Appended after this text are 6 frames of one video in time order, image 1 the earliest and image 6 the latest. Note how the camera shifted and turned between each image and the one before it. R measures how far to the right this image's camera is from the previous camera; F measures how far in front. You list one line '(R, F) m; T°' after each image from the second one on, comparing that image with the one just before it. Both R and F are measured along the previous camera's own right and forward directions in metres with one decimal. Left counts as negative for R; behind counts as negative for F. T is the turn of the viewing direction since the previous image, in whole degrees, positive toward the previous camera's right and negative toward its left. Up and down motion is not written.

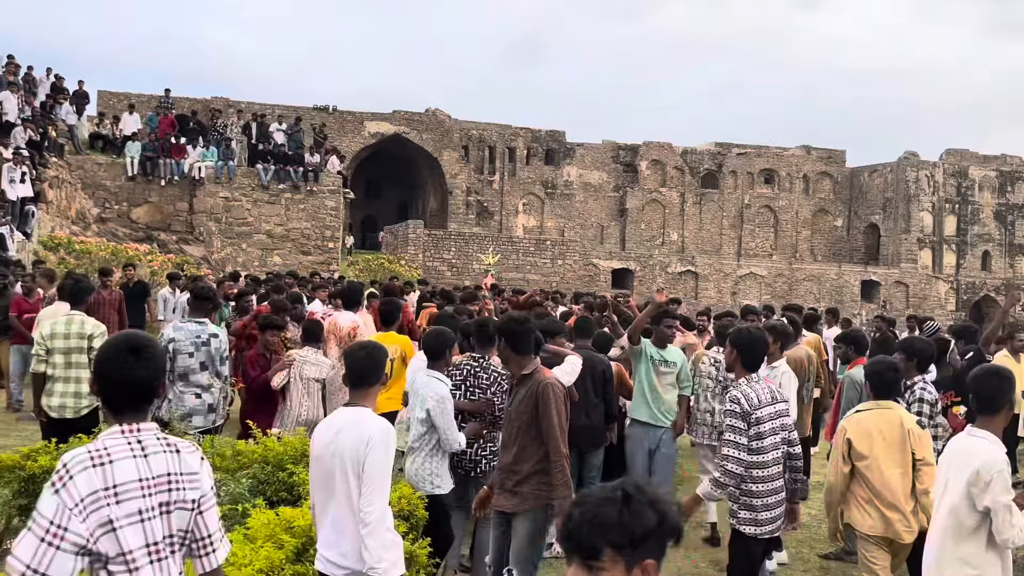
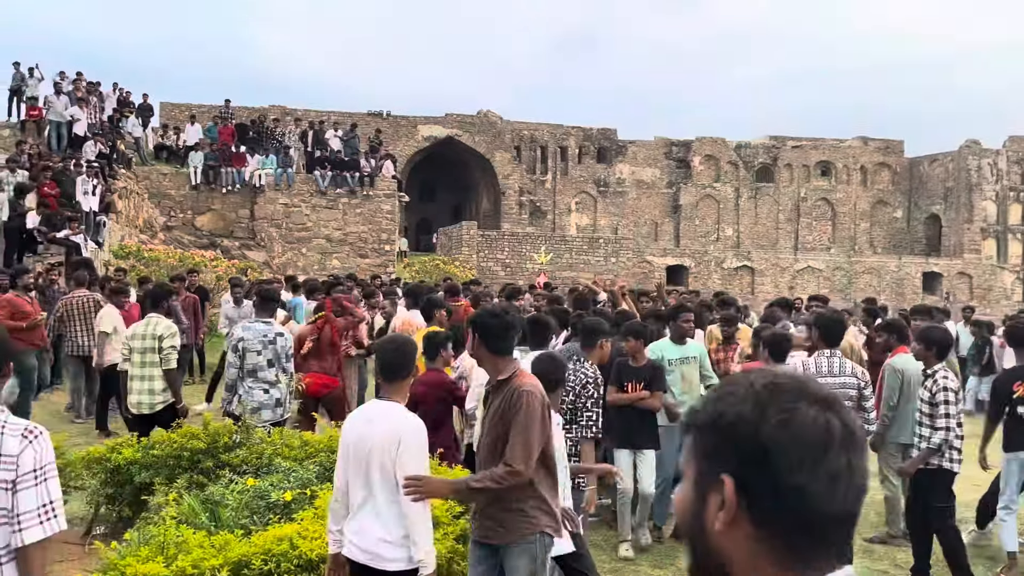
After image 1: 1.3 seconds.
(0.0, -0.1) m; -4°
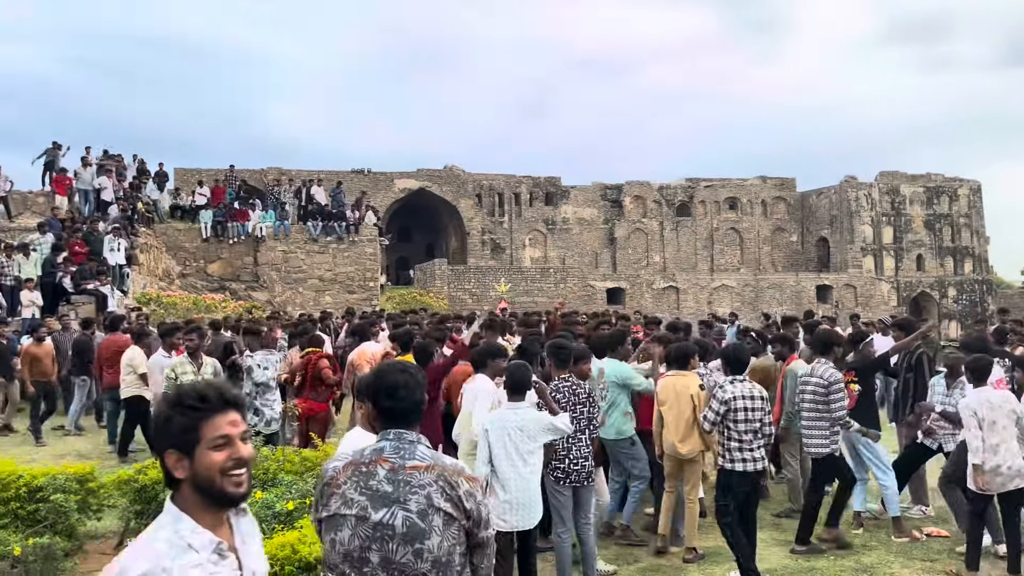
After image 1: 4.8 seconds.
(-0.4, -3.1) m; +4°
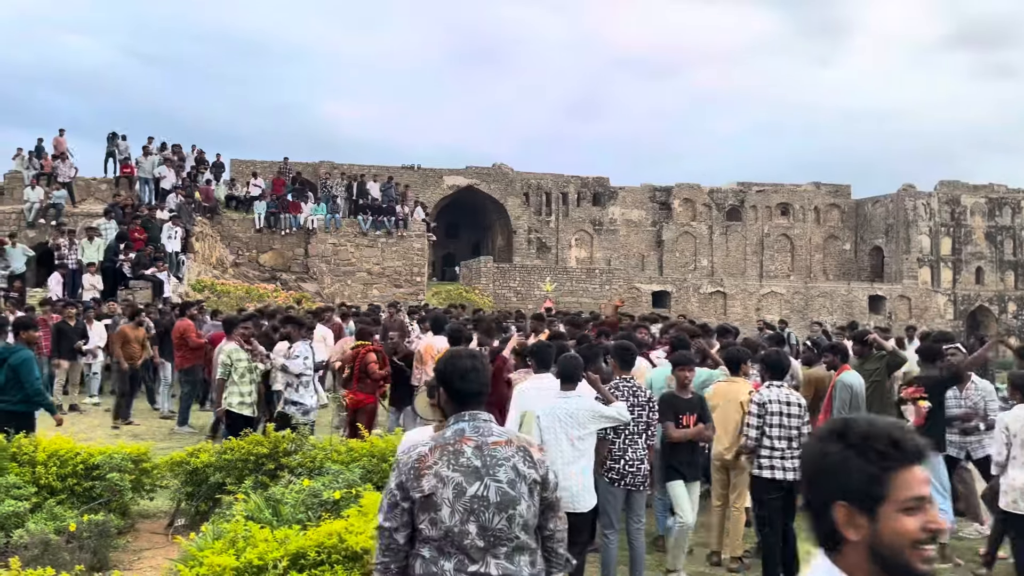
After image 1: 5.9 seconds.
(-0.1, 0.0) m; -3°
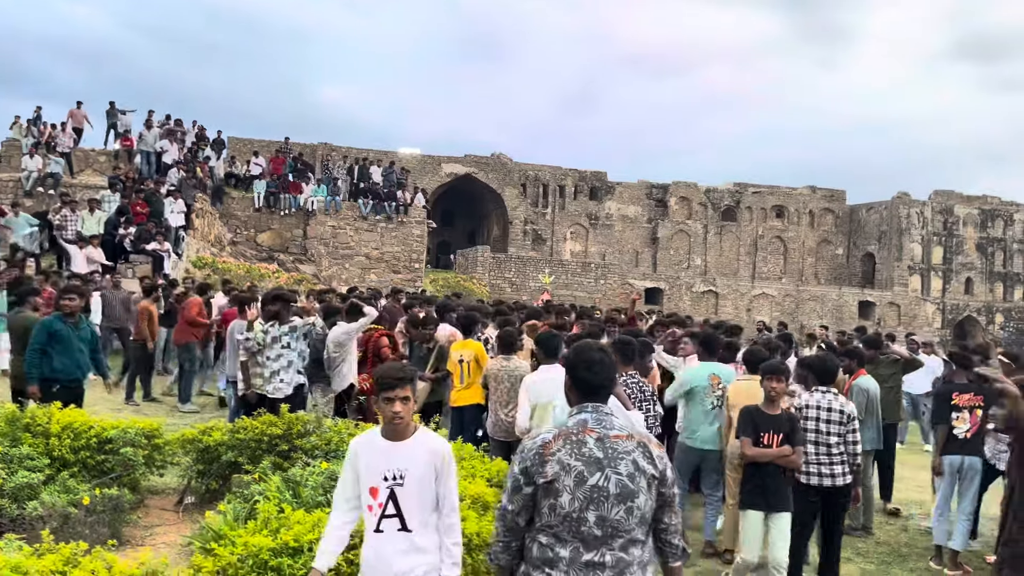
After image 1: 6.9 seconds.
(-0.3, -0.1) m; +1°
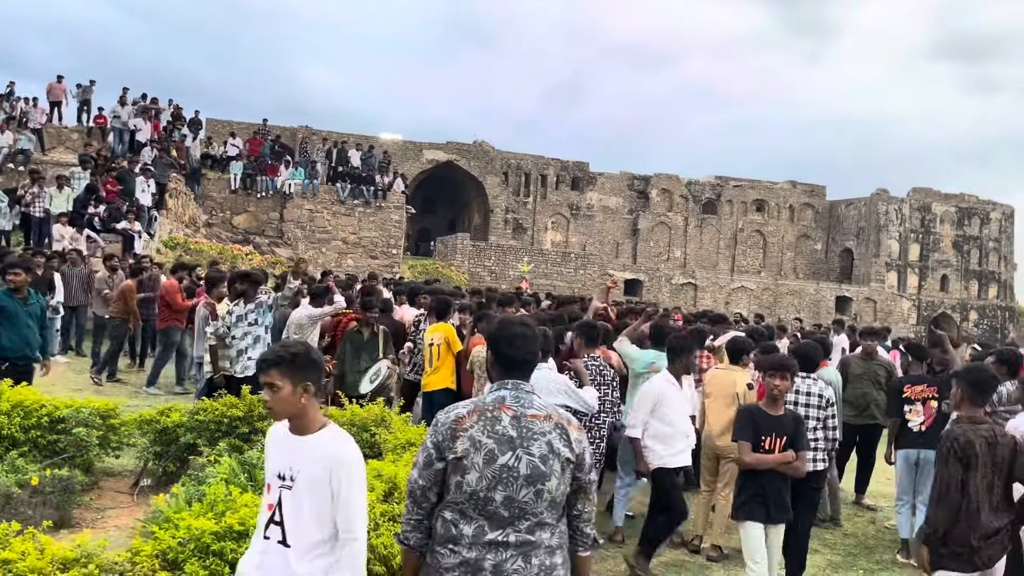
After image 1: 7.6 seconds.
(+0.2, +0.1) m; +1°
